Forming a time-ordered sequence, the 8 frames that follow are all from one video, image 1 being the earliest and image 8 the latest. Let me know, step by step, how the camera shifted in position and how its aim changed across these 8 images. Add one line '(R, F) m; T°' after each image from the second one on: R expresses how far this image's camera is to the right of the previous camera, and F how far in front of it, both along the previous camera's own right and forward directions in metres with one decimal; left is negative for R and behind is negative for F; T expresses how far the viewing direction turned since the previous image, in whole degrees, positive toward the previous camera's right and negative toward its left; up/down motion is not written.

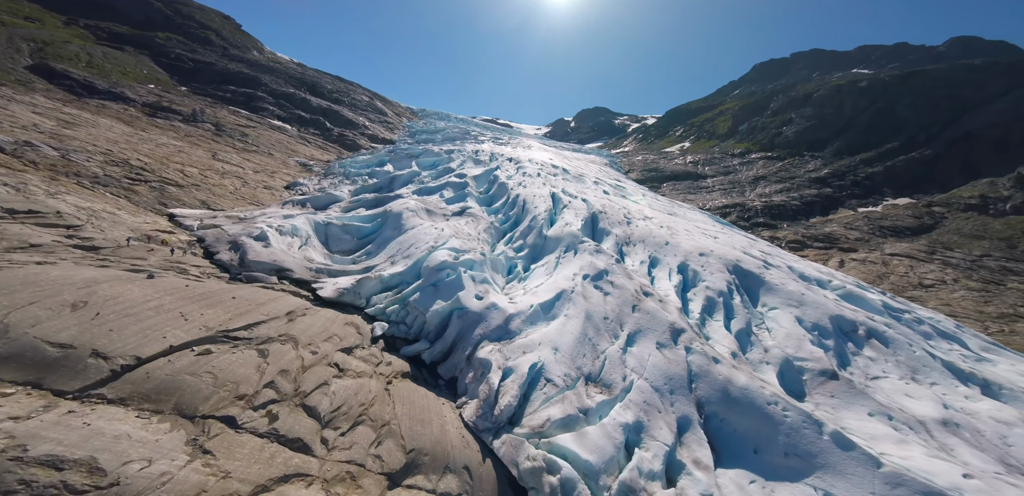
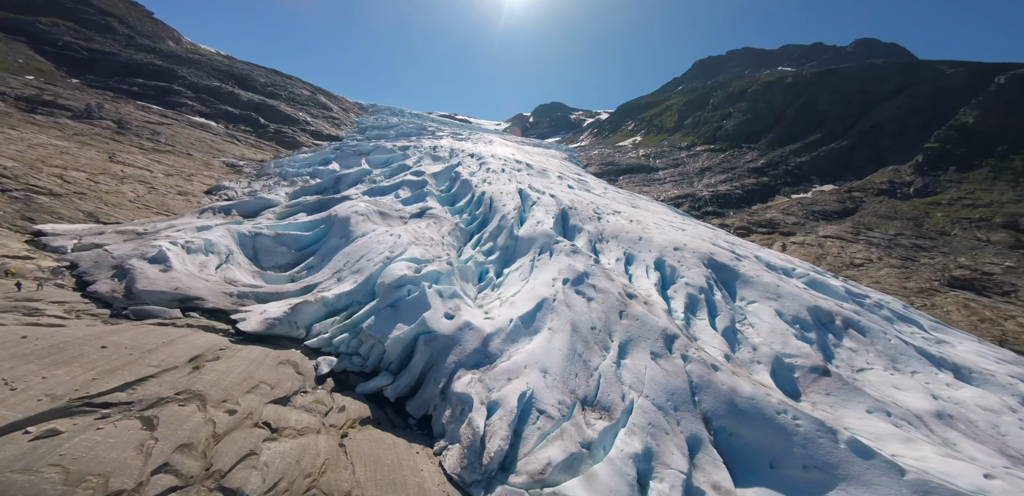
(-0.3, +1.5) m; +7°
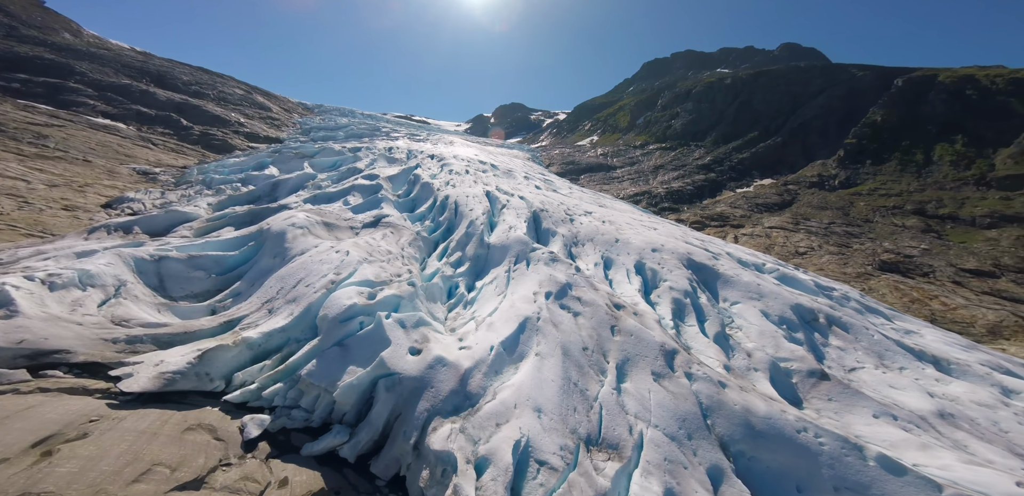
(-0.4, +1.5) m; +7°
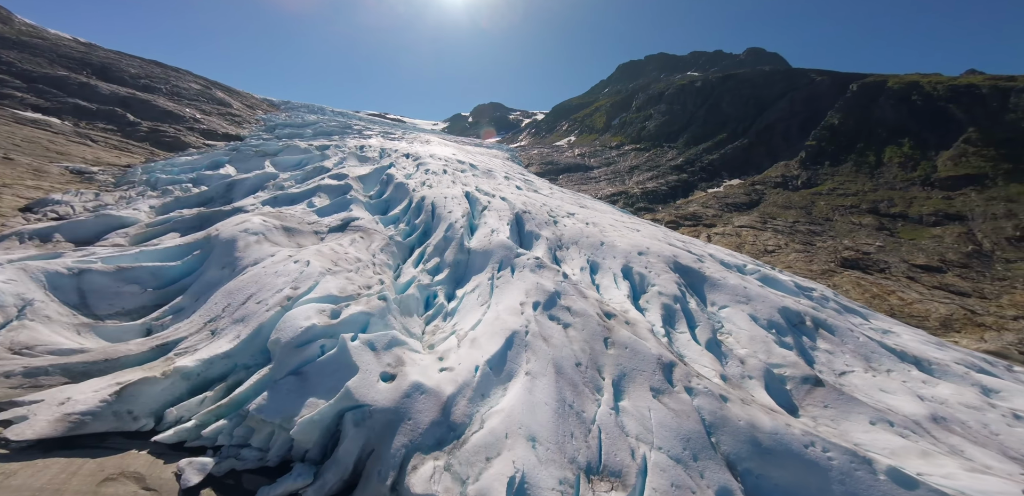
(-0.2, +0.8) m; +4°
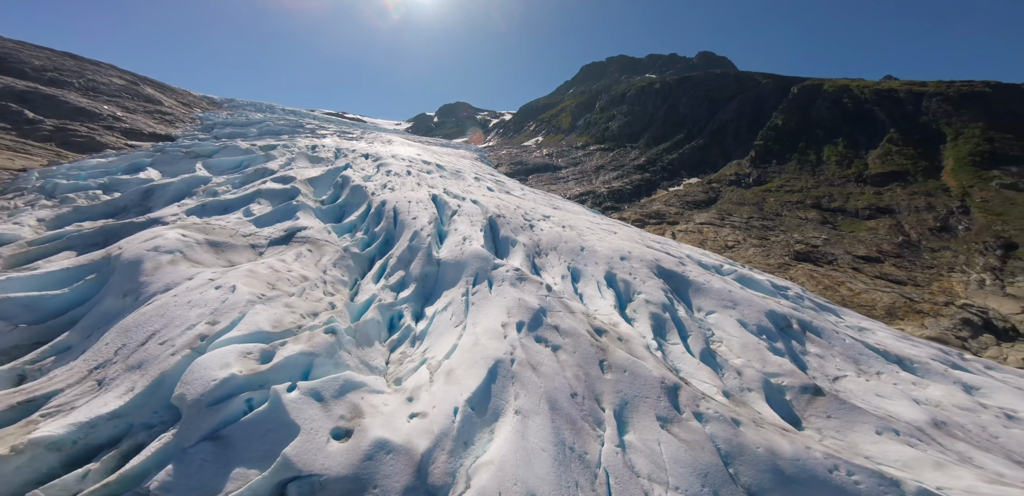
(-0.3, +1.3) m; +6°
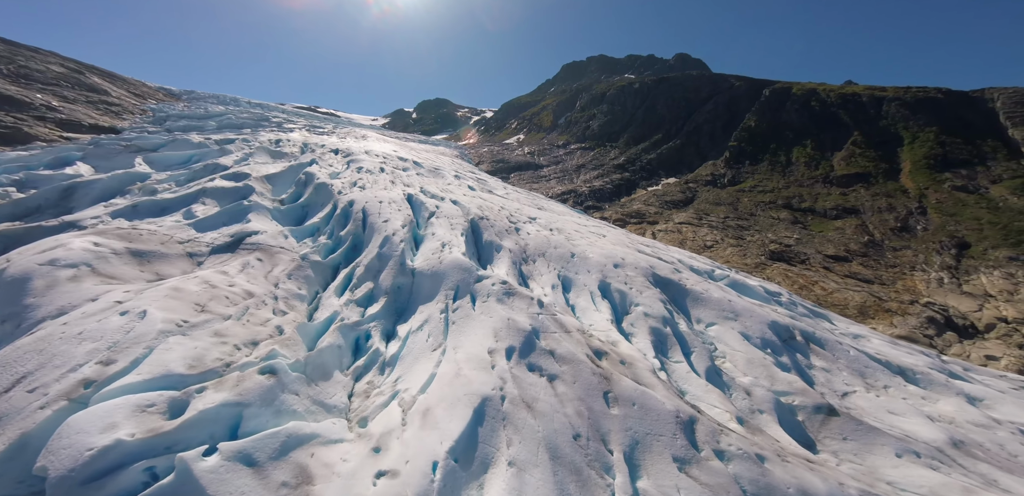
(-0.2, +1.2) m; +4°
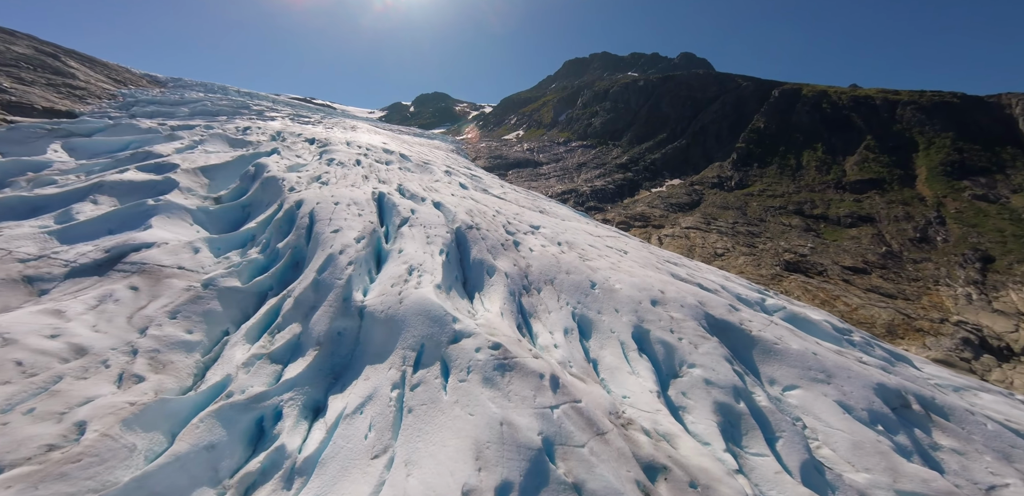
(0.0, +3.2) m; +1°
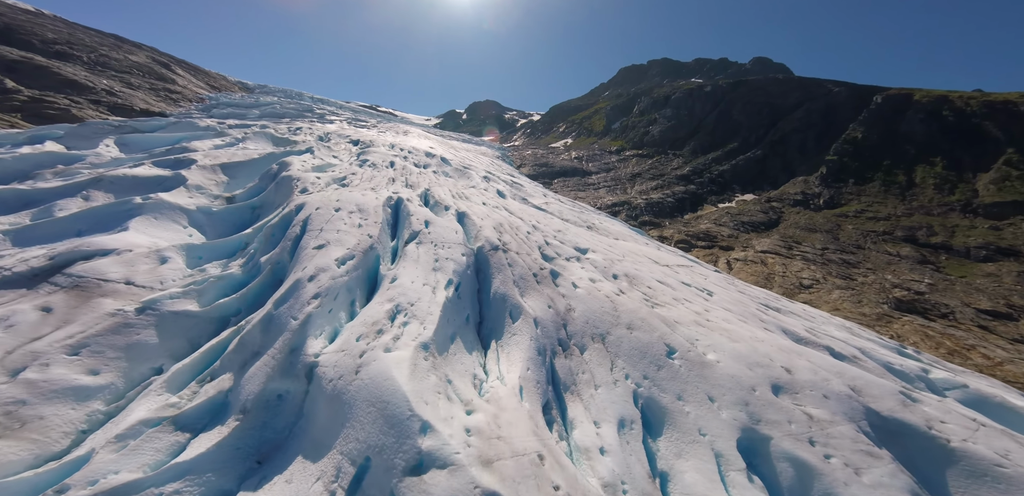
(+0.2, +2.5) m; -8°
